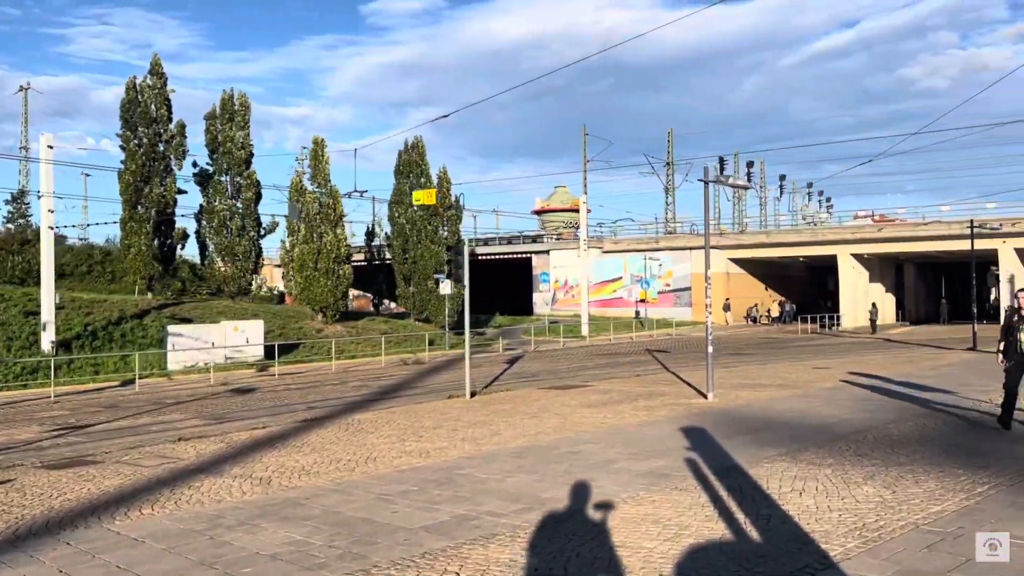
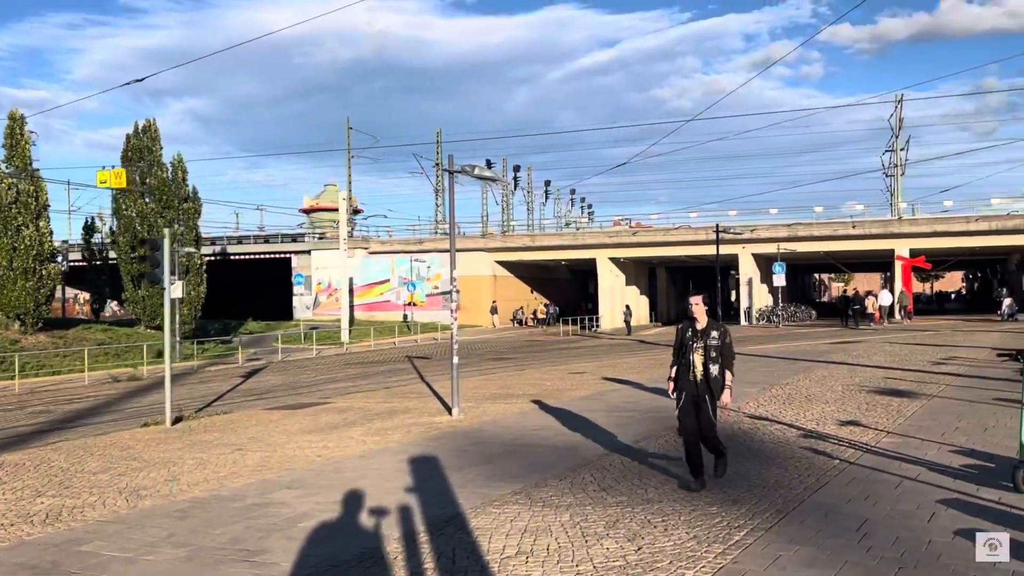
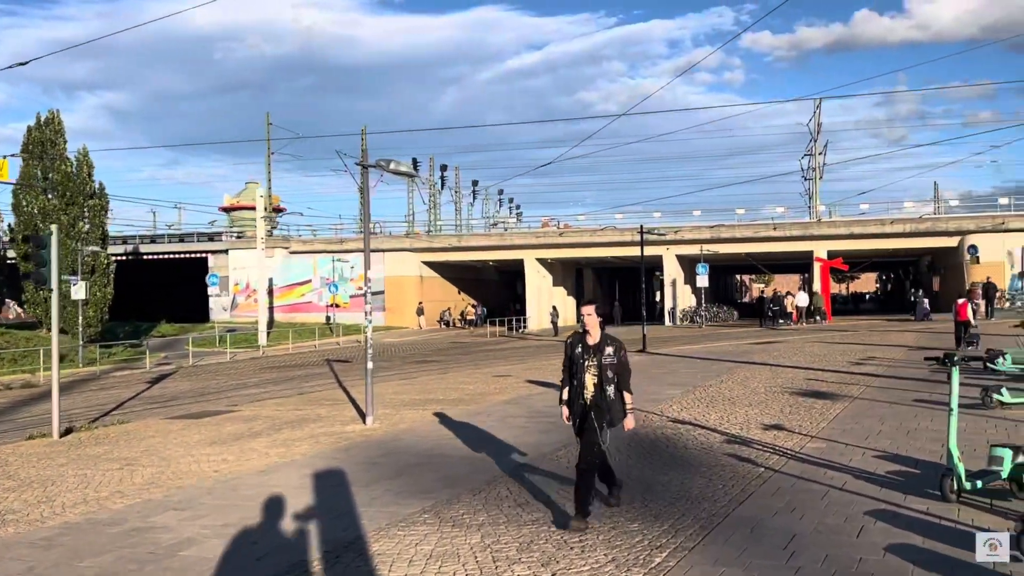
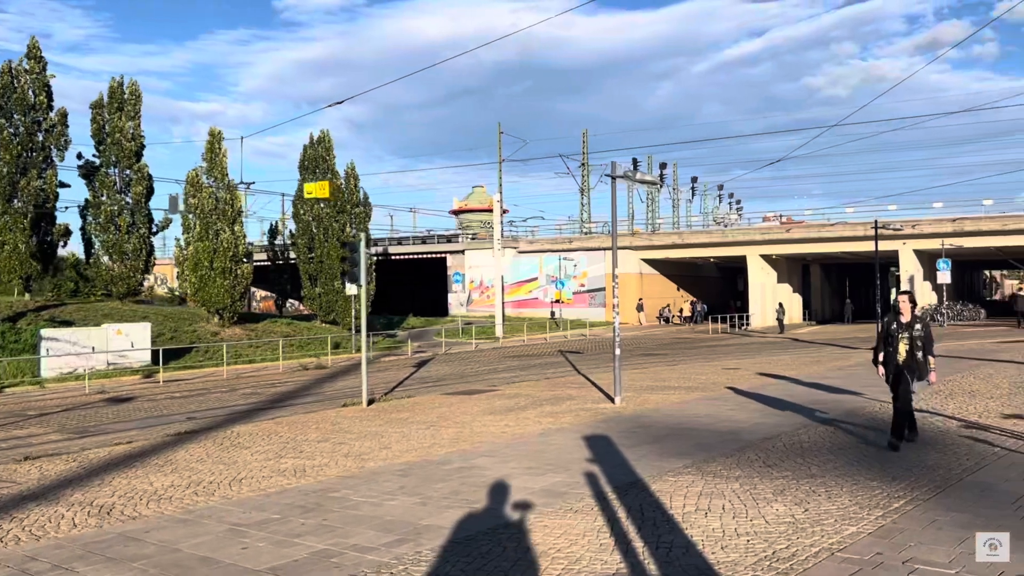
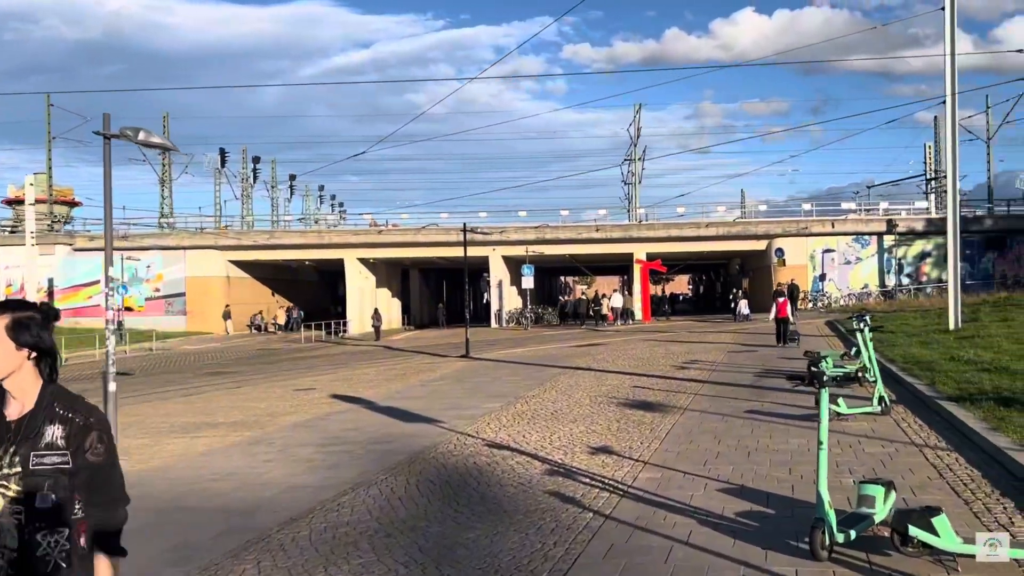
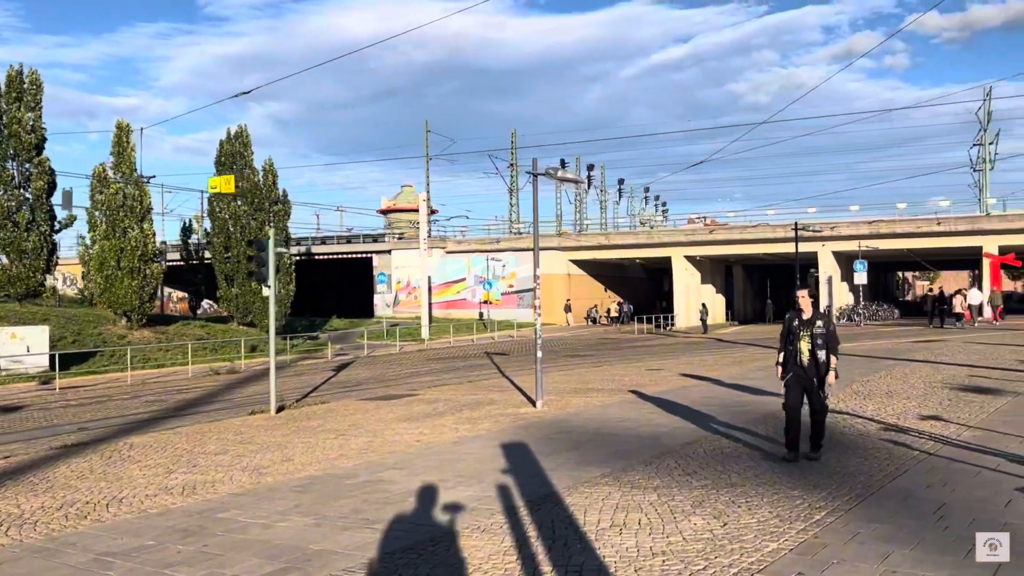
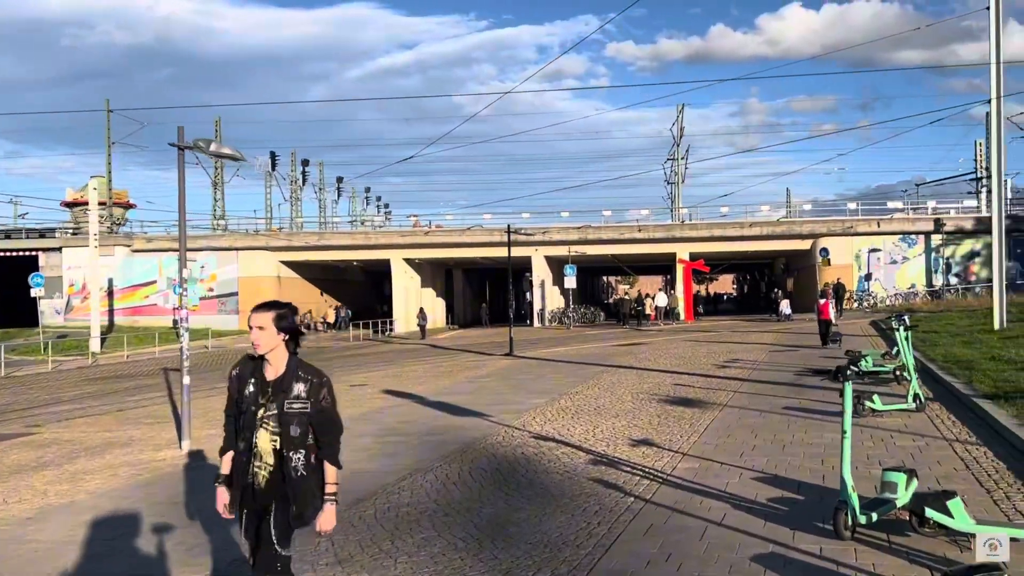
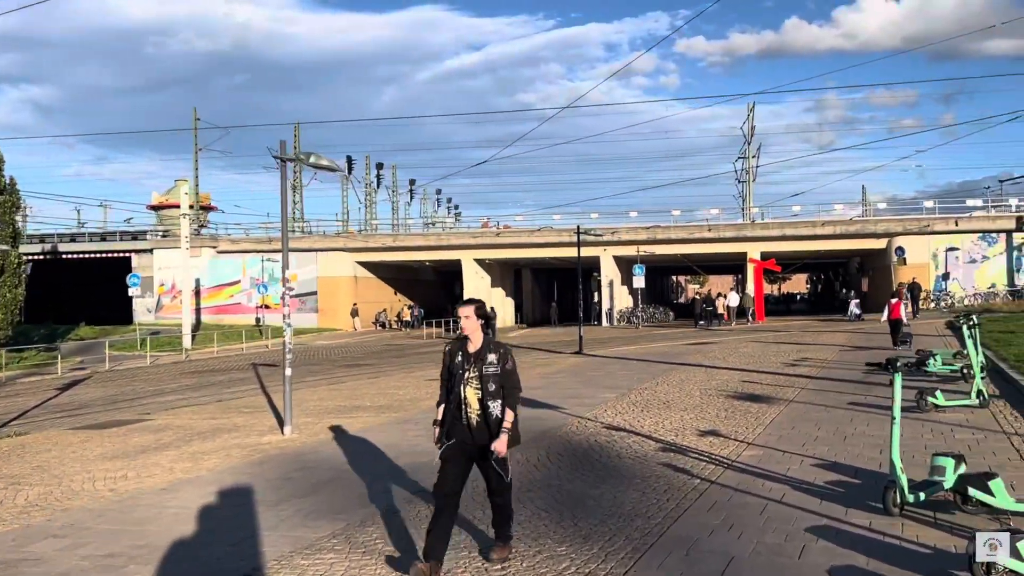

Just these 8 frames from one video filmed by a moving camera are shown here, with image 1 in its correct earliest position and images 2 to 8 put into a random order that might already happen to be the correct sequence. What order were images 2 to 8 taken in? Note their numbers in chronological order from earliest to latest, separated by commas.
4, 6, 2, 3, 8, 7, 5
